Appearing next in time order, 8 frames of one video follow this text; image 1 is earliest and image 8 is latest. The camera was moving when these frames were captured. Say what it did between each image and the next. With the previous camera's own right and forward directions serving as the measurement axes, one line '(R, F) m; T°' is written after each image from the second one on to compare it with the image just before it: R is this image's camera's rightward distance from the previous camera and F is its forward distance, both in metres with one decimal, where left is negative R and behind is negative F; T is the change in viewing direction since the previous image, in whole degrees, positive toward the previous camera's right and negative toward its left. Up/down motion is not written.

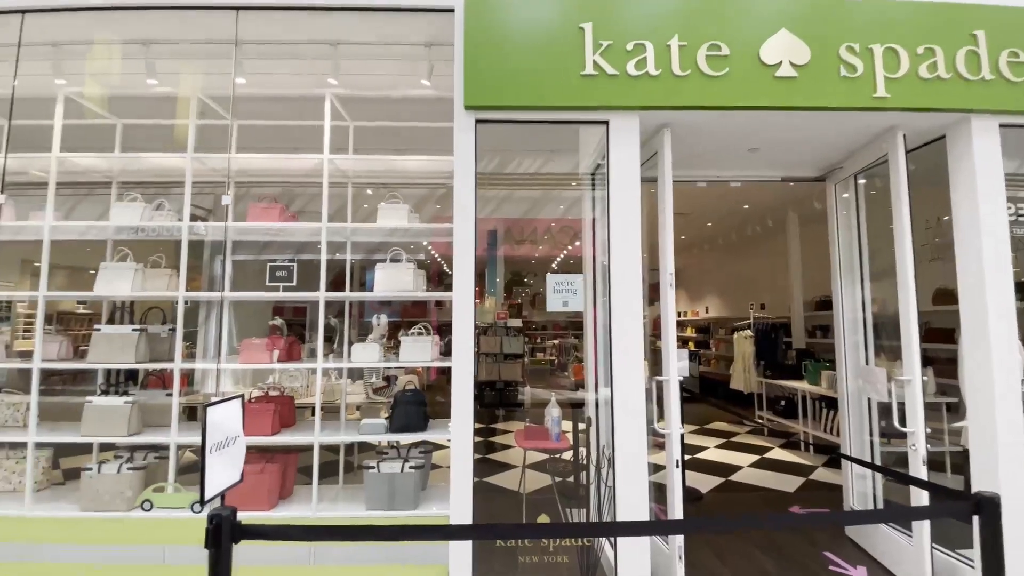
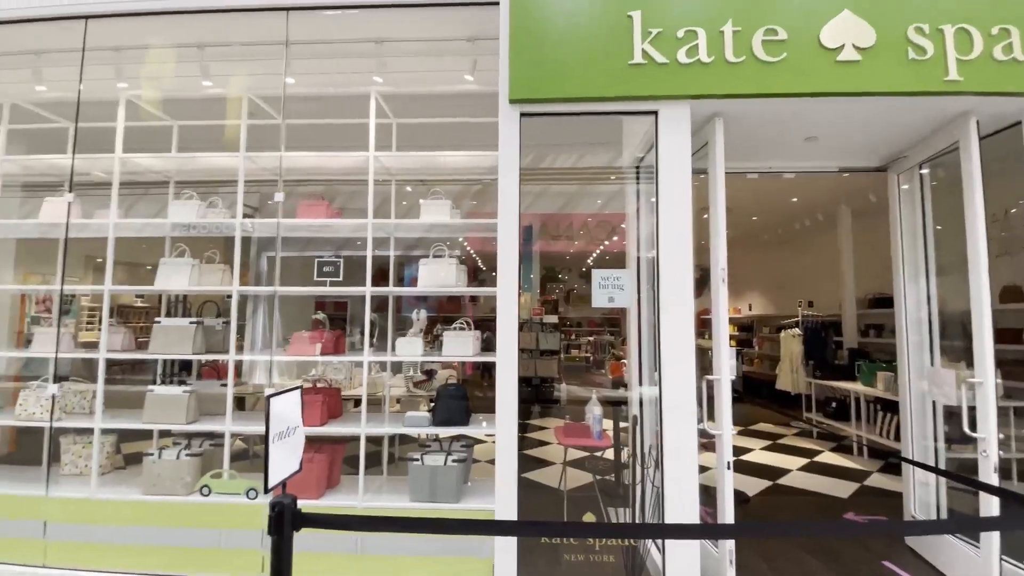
(-0.1, 0.0) m; -4°
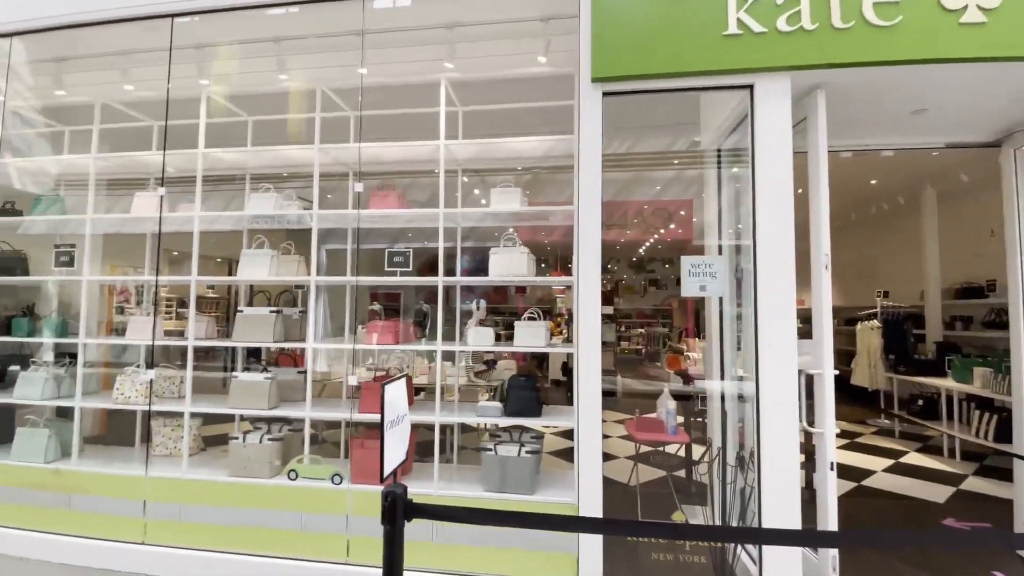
(-0.2, +0.1) m; -5°
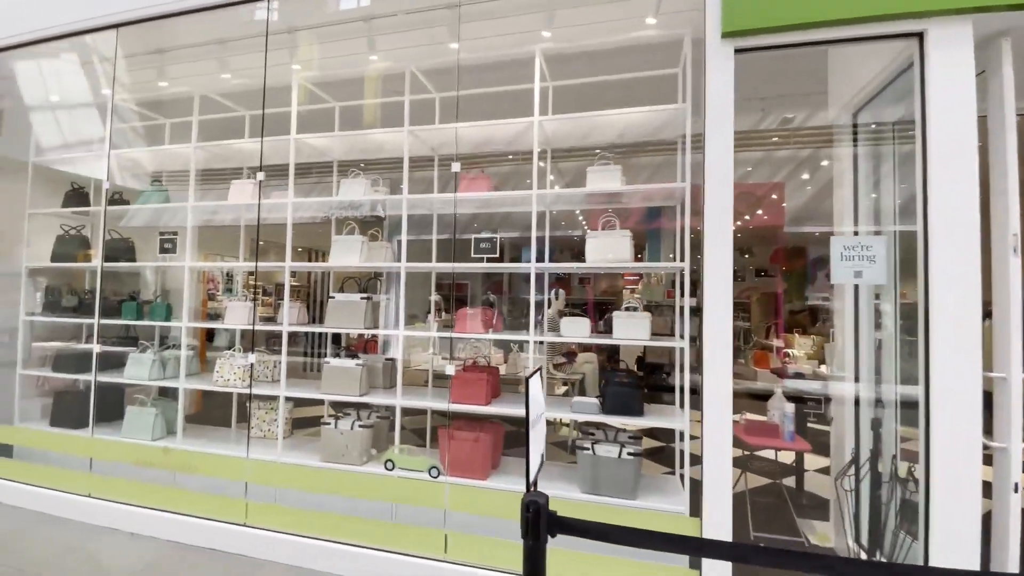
(-0.2, +0.2) m; -7°
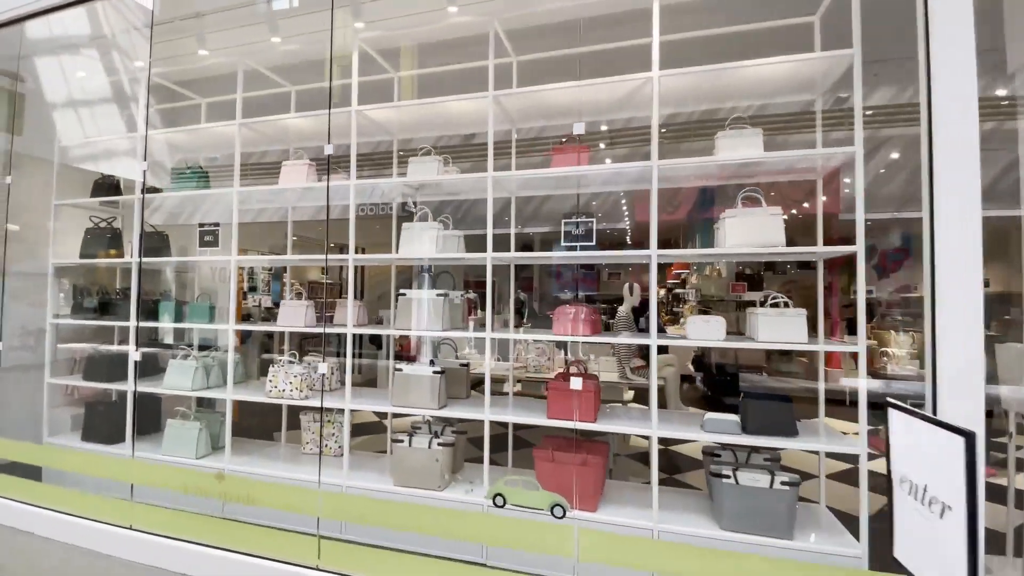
(-0.5, +0.4) m; -1°
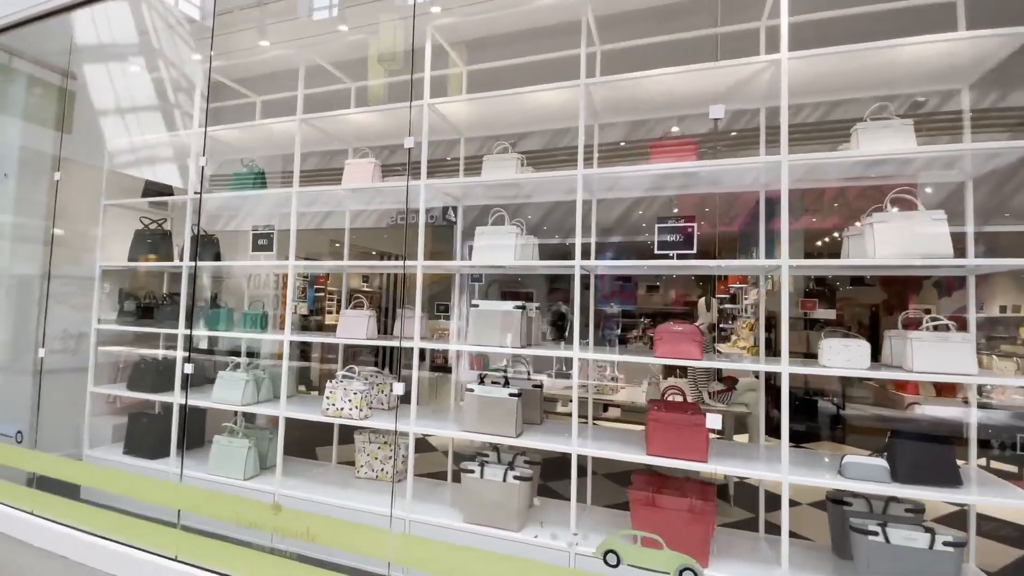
(-0.3, +0.3) m; -3°
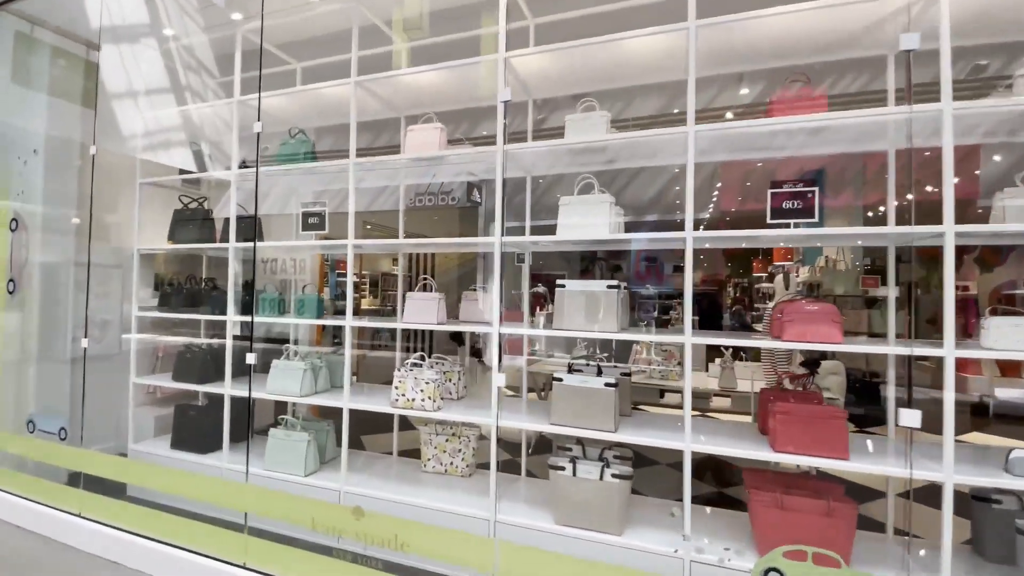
(-0.3, +0.2) m; -1°
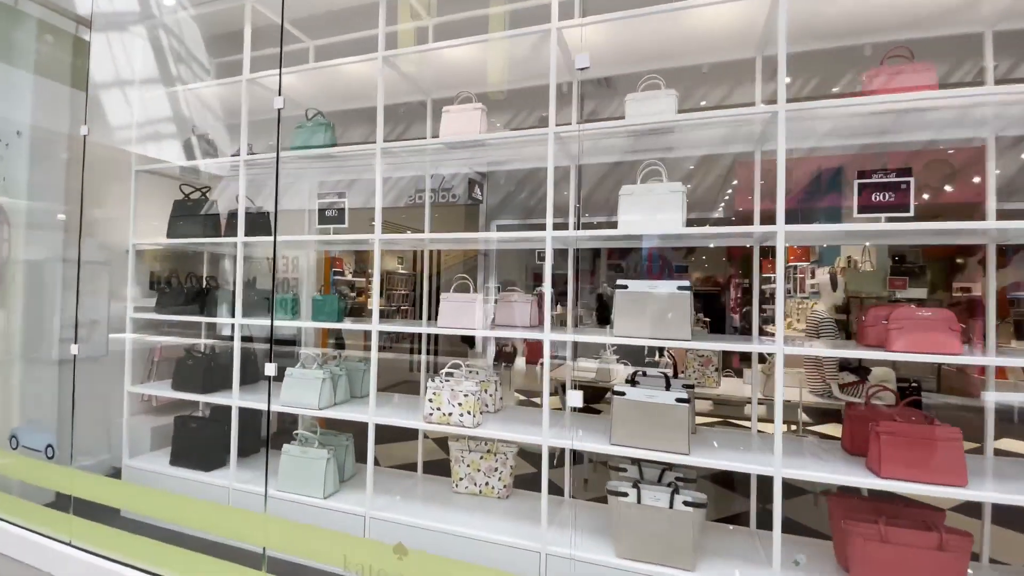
(-0.2, +0.2) m; +1°
